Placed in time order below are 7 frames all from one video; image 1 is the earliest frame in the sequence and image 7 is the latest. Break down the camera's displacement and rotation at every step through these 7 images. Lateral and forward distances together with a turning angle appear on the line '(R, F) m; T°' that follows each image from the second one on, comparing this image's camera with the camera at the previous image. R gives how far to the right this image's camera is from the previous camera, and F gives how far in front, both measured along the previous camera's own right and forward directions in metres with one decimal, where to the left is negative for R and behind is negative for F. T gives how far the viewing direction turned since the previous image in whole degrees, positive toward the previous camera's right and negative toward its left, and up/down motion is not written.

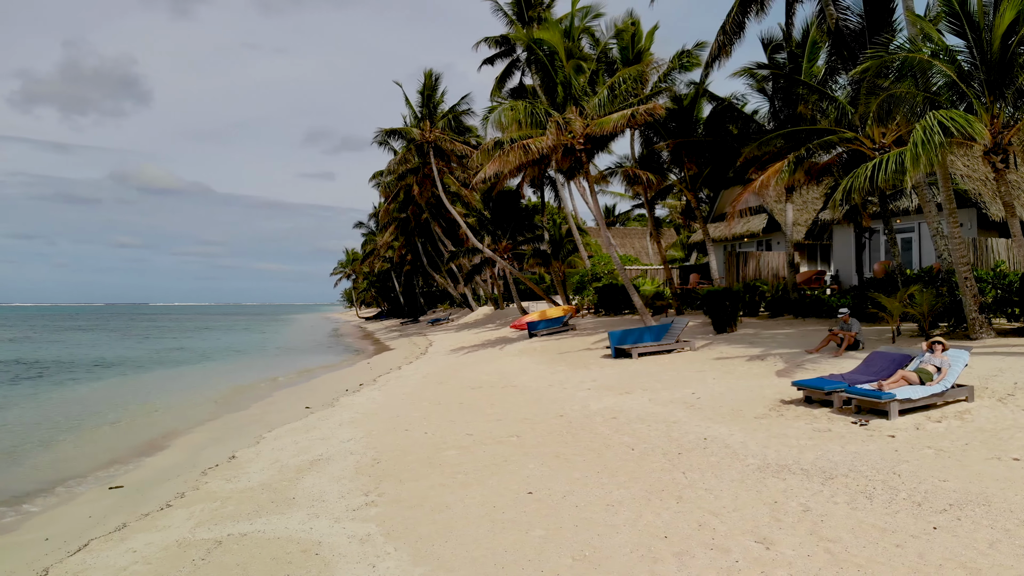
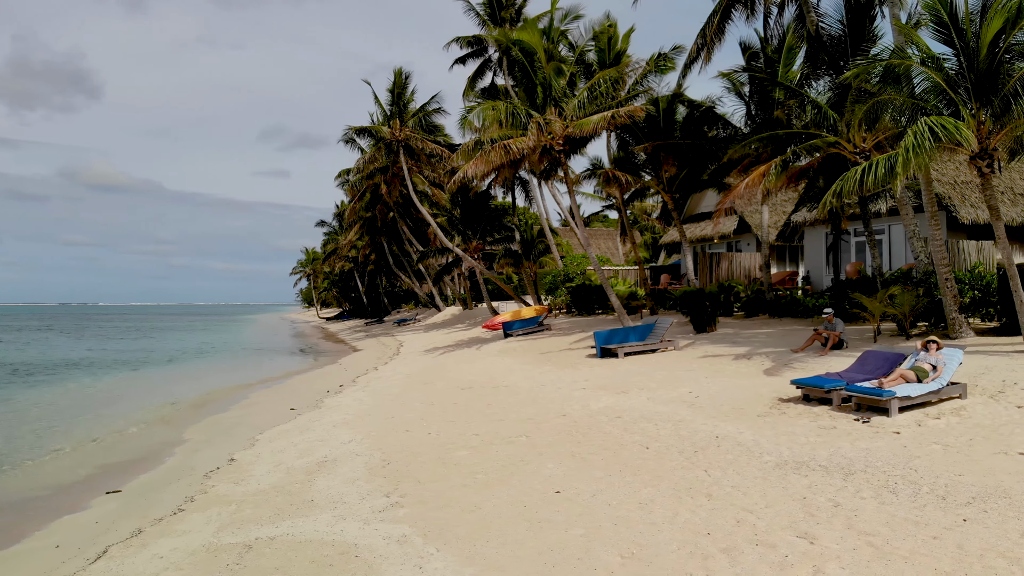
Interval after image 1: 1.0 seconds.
(-0.4, 0.0) m; +3°
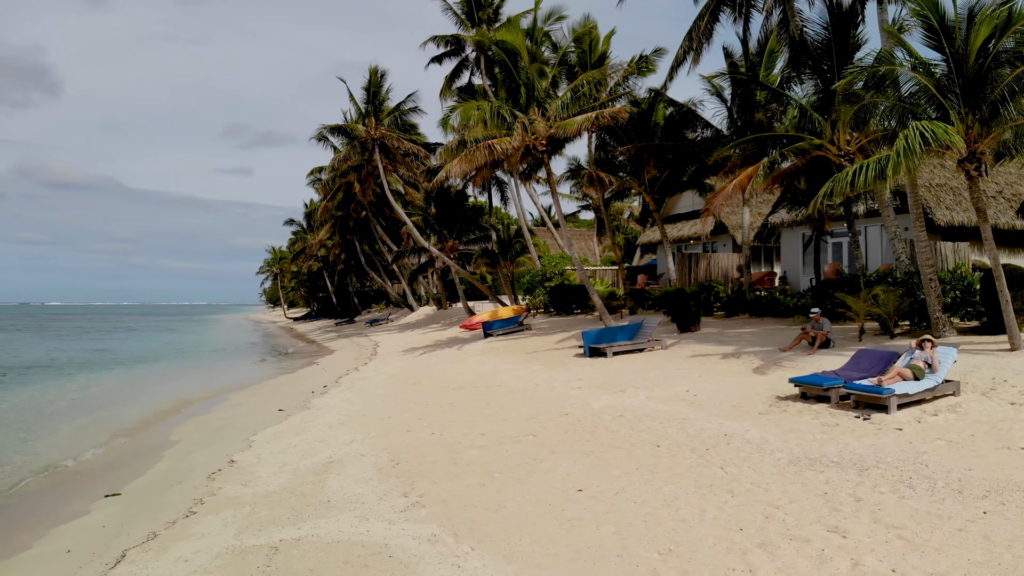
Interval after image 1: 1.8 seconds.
(-0.3, 0.0) m; +2°
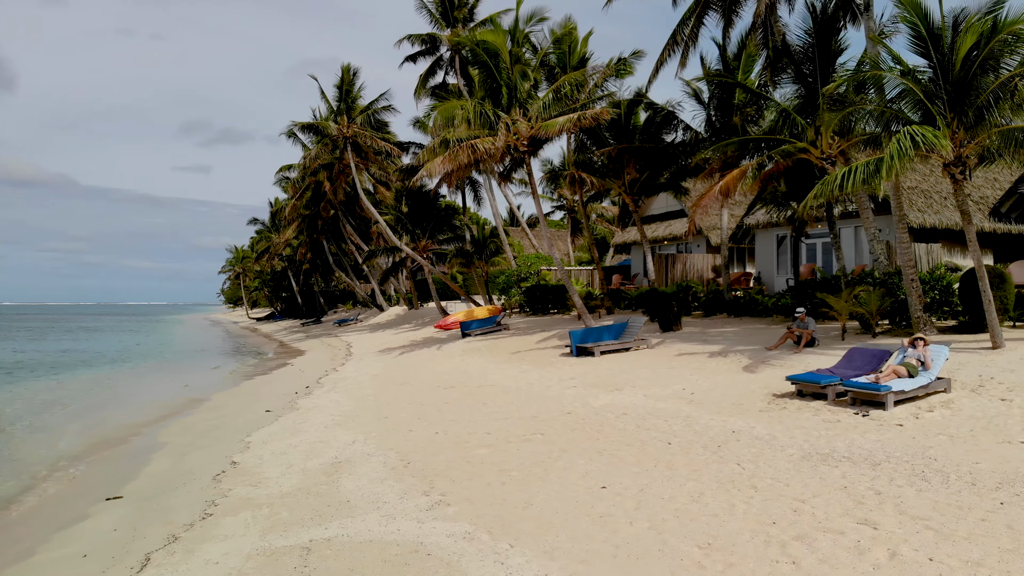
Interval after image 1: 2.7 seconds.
(-0.4, 0.0) m; +2°
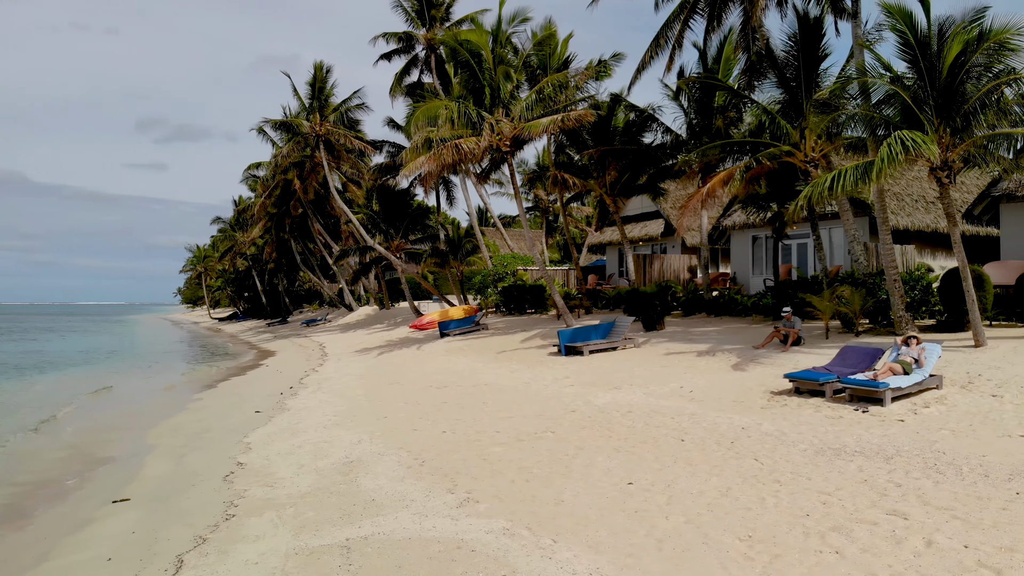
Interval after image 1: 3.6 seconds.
(-0.4, 0.0) m; +2°
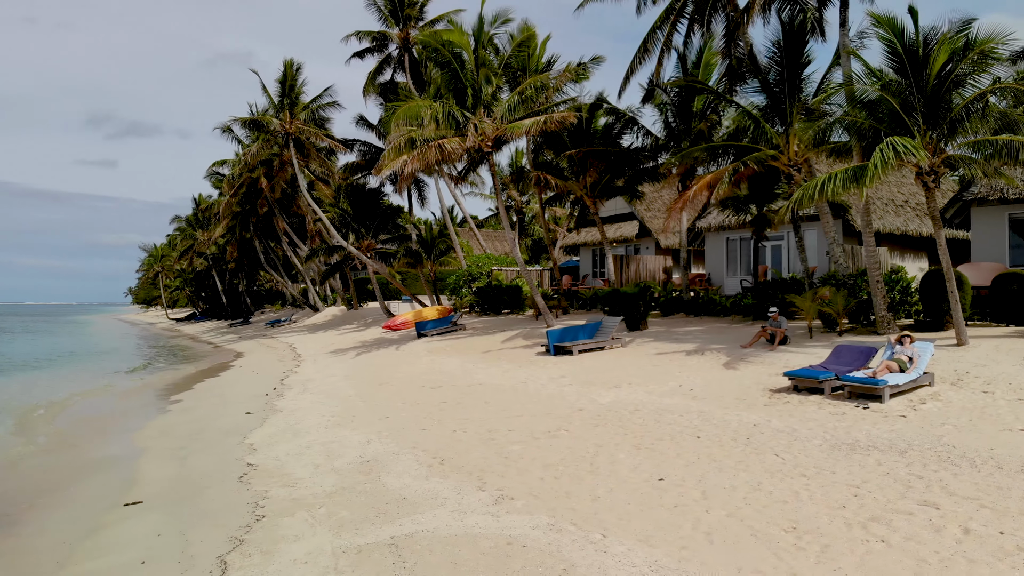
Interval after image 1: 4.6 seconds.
(-0.5, 0.0) m; +3°
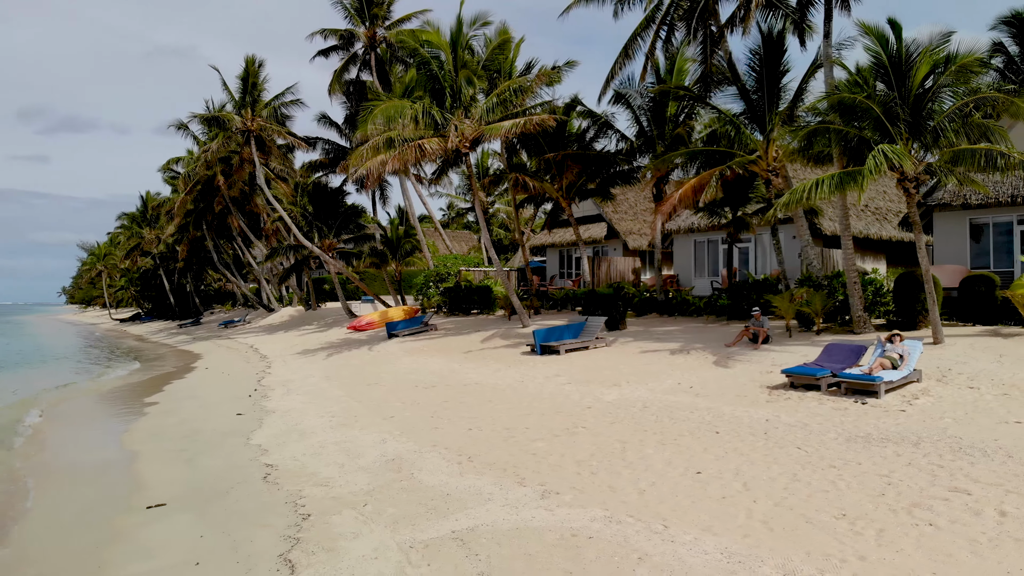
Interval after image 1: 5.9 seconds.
(-0.6, -0.1) m; +3°
